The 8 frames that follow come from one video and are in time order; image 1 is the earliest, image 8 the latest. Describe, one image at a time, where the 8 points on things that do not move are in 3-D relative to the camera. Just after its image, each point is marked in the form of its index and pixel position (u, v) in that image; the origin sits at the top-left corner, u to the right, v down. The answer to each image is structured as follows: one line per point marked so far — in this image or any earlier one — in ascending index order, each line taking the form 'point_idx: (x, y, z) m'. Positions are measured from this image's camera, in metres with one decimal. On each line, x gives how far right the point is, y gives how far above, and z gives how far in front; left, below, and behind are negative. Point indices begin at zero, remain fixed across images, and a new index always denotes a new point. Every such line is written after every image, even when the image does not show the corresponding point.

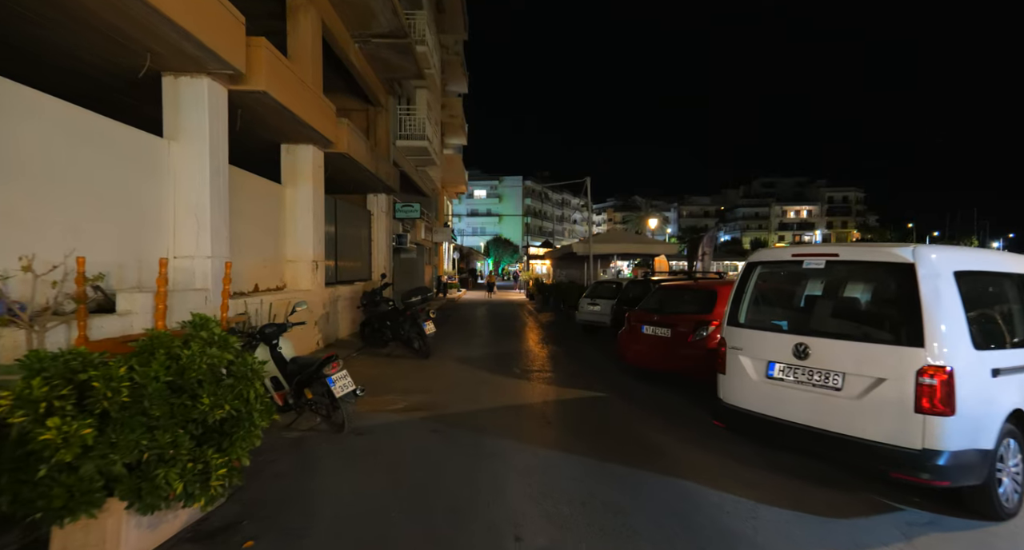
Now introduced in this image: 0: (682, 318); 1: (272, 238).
0: (+2.6, -0.6, +7.3) m
1: (-4.8, +0.8, +9.6) m
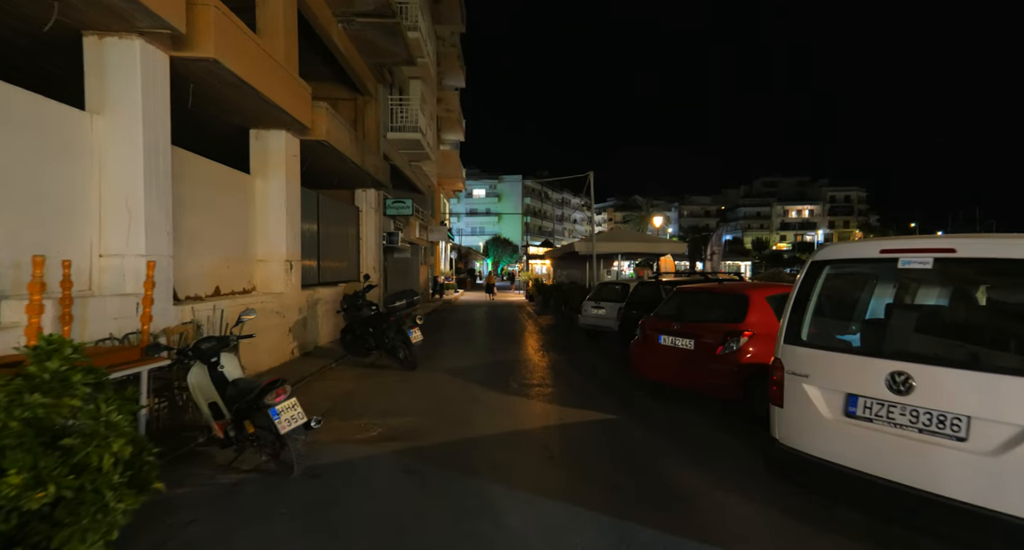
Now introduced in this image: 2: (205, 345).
0: (+2.5, -0.7, +6.2) m
1: (-4.8, +0.7, +8.5) m
2: (-2.9, -0.7, +4.5) m
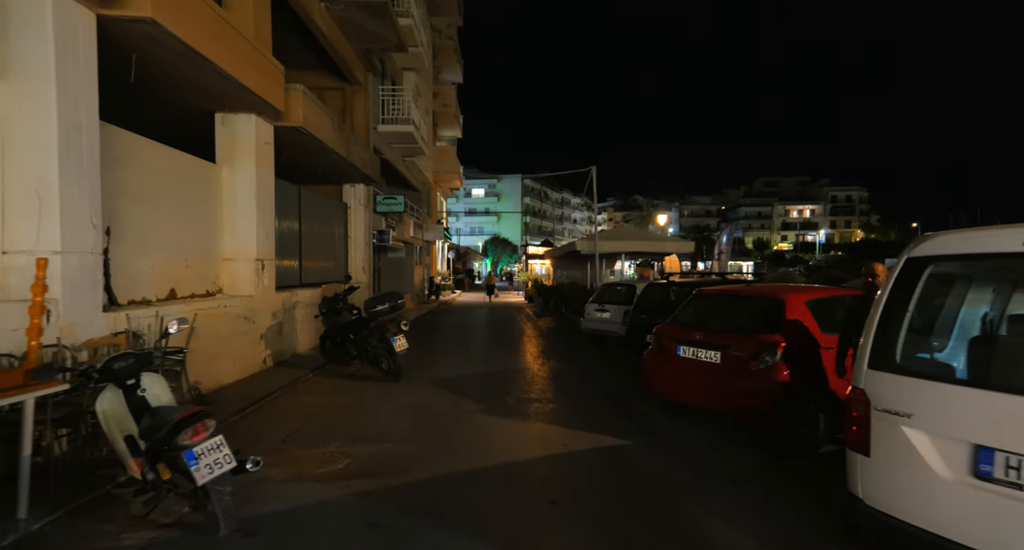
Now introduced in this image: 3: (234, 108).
0: (+2.4, -0.7, +5.3) m
1: (-4.9, +0.7, +7.5) m
2: (-3.0, -0.7, +3.6) m
3: (-4.6, +2.8, +7.9) m
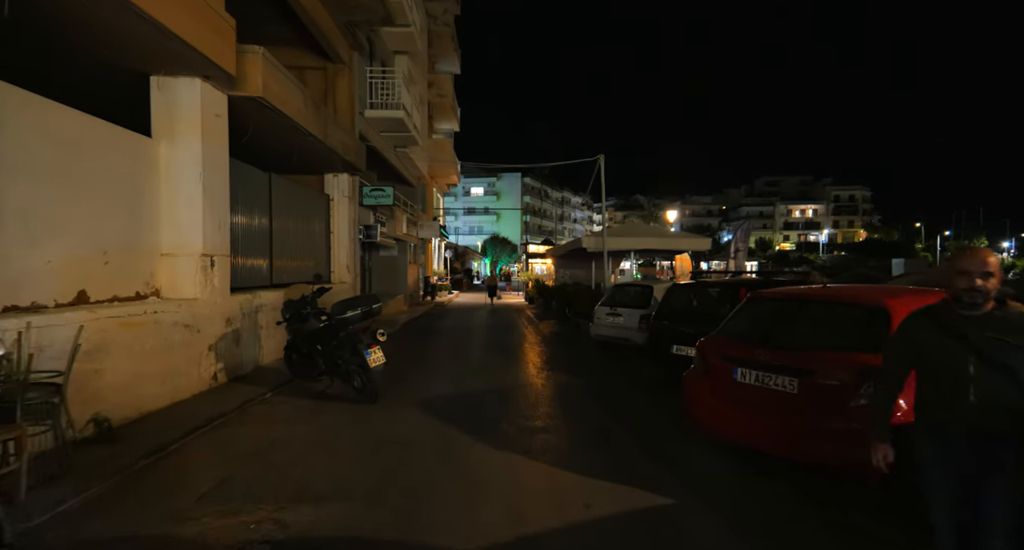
0: (+2.4, -0.7, +3.8) m
1: (-4.9, +0.7, +6.1) m
2: (-3.0, -0.6, +2.1) m
3: (-4.6, +2.8, +6.5) m
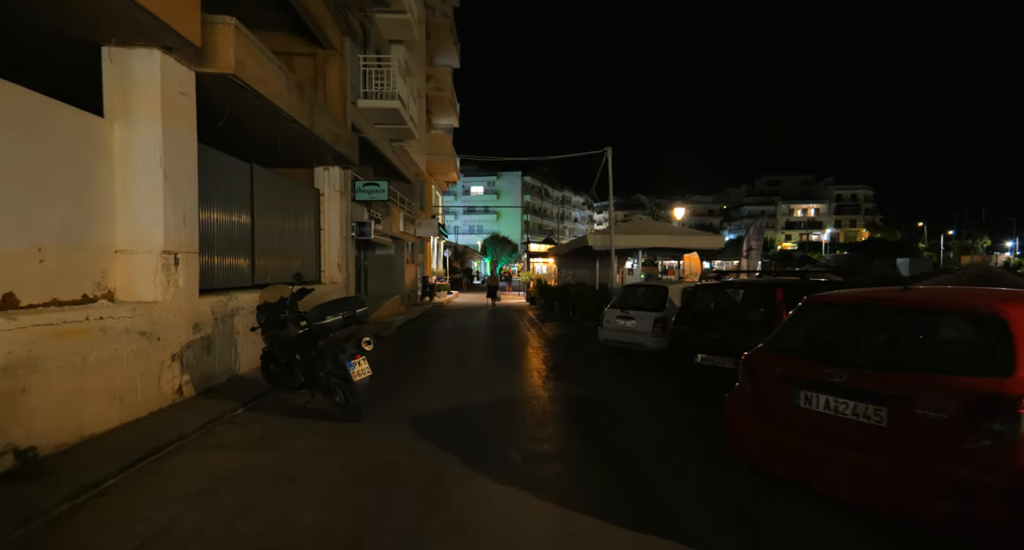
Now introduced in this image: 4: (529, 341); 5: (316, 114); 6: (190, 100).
0: (+2.5, -0.7, +3.0) m
1: (-4.9, +0.7, +5.2) m
2: (-2.9, -0.7, +1.3) m
3: (-4.5, +2.8, +5.6) m
4: (+0.5, -1.8, +13.1) m
5: (-4.2, +3.4, +10.1) m
6: (-4.3, +2.4, +6.4) m
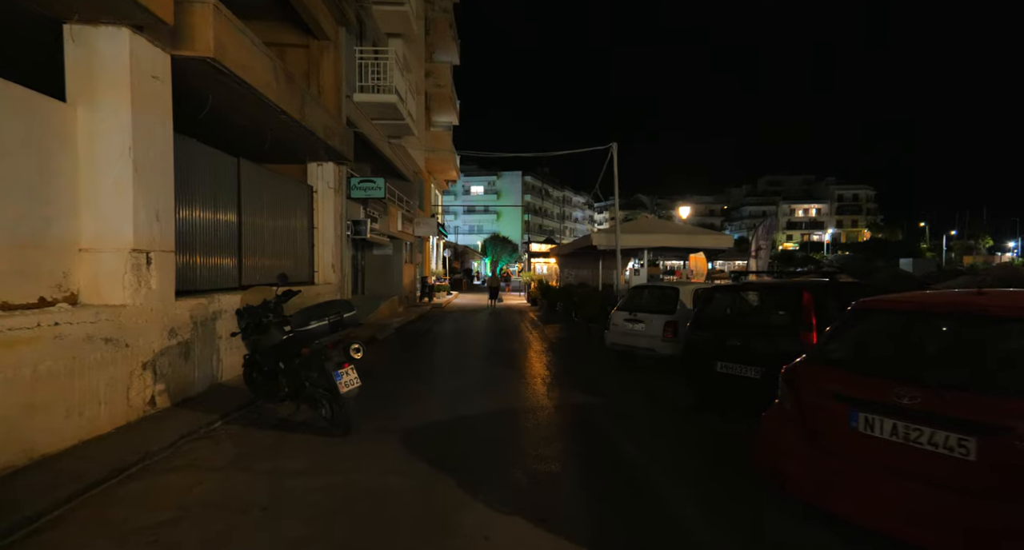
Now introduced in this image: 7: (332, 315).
0: (+2.5, -0.7, +2.4) m
1: (-4.8, +0.7, +4.7) m
2: (-2.9, -0.7, +0.8) m
3: (-4.5, +2.8, +5.1) m
4: (+0.5, -1.8, +12.5) m
5: (-4.1, +3.4, +9.6) m
6: (-4.3, +2.3, +5.9) m
7: (-2.0, -0.4, +5.6) m
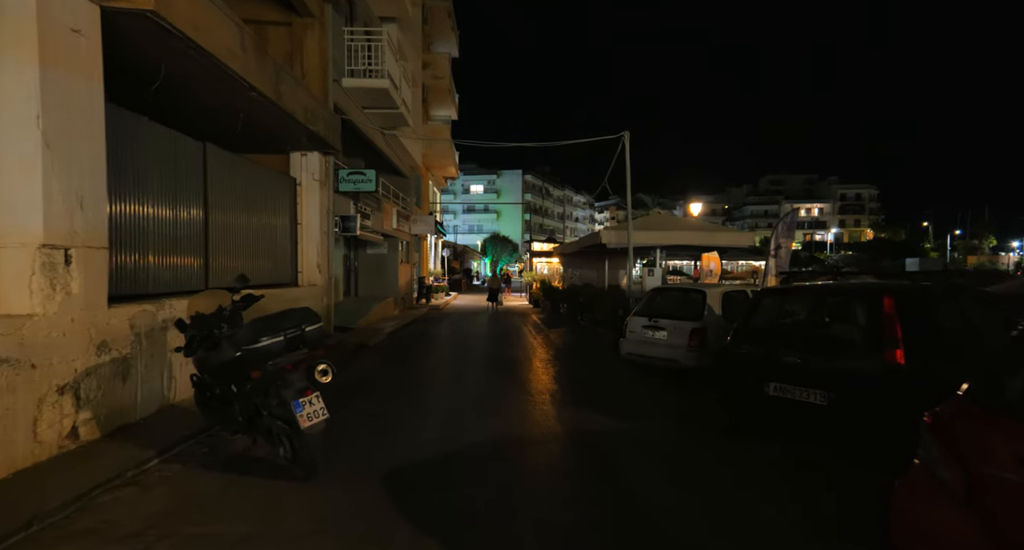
0: (+2.6, -0.7, +1.3) m
1: (-4.7, +0.7, +3.6) m
2: (-2.8, -0.7, -0.3) m
3: (-4.4, +2.8, +4.0) m
4: (+0.6, -1.8, +11.4) m
5: (-4.0, +3.4, +8.5) m
6: (-4.2, +2.3, +4.8) m
7: (-2.0, -0.5, +4.4) m
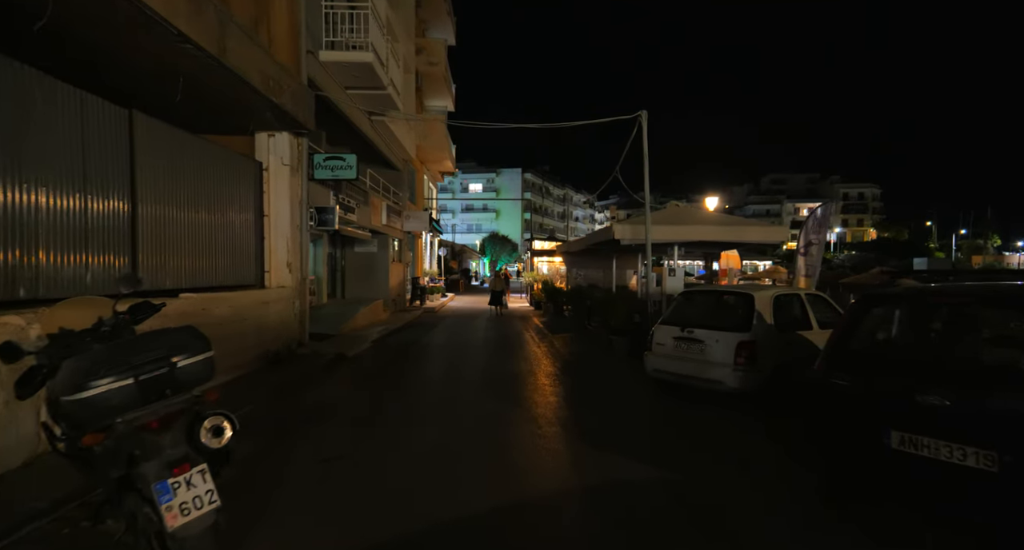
0: (+2.7, -0.7, -0.2) m
1: (-4.7, +0.7, +2.0) m
2: (-2.8, -0.7, -1.9) m
3: (-4.4, +2.8, +2.4) m
4: (+0.6, -1.8, +9.8) m
5: (-4.0, +3.4, +6.9) m
6: (-4.2, +2.3, +3.2) m
7: (-1.9, -0.5, +2.9) m
